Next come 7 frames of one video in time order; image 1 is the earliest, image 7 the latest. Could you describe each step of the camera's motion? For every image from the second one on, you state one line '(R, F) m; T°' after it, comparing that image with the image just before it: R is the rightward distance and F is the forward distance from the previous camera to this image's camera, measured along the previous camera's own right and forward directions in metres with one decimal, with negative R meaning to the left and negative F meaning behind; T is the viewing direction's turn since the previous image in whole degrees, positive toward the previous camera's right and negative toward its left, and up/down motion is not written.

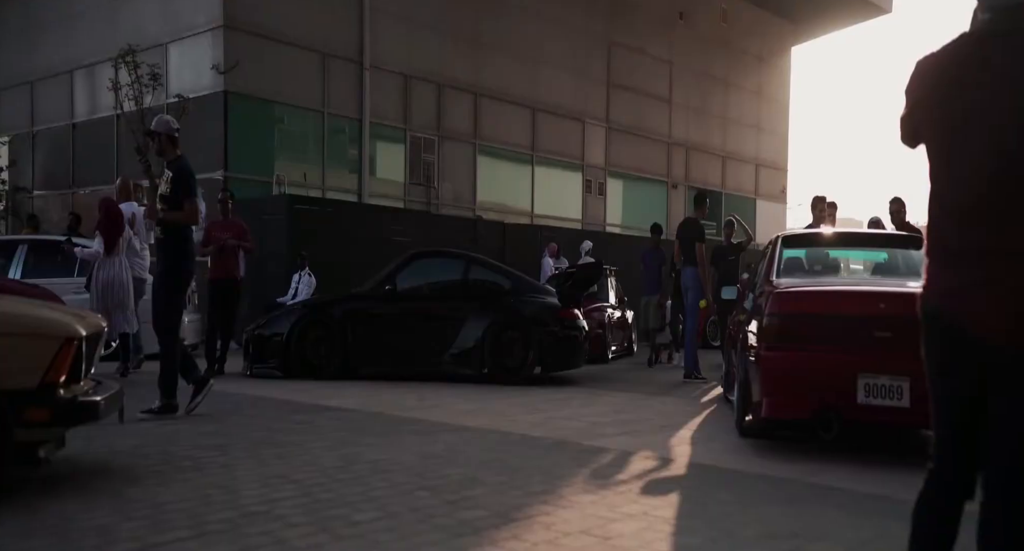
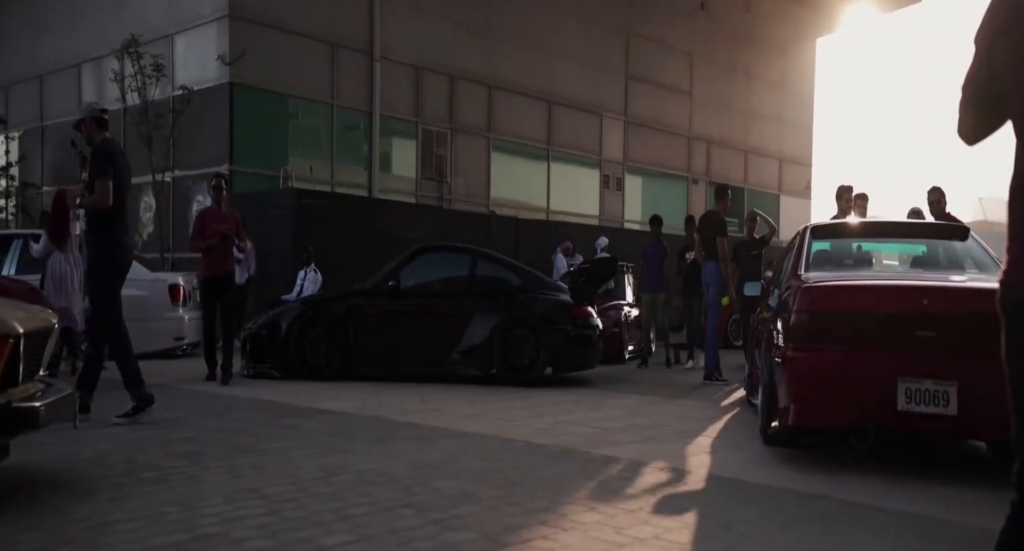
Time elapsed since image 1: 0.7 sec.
(+0.1, +0.5) m; -1°
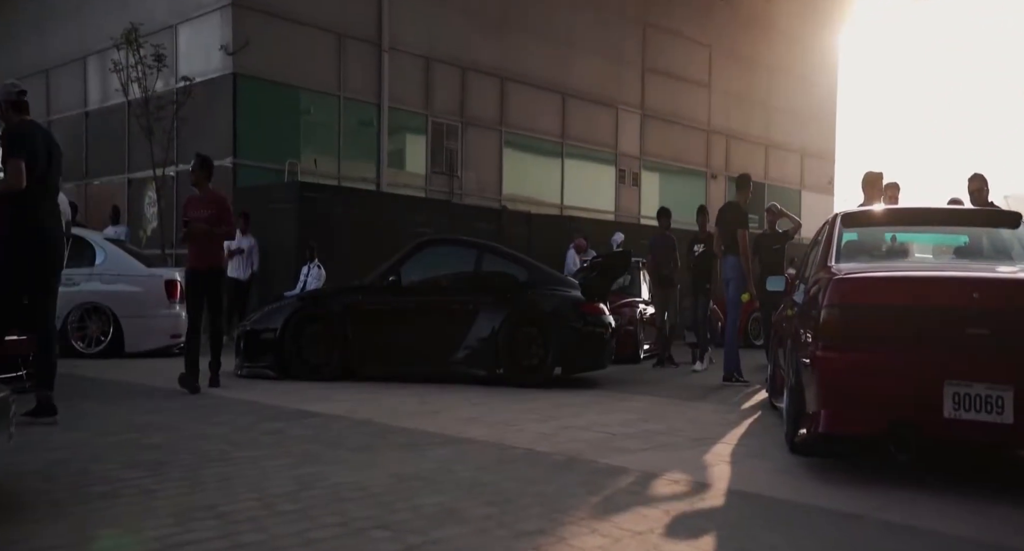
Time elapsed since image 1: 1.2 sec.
(+0.1, +0.6) m; -1°
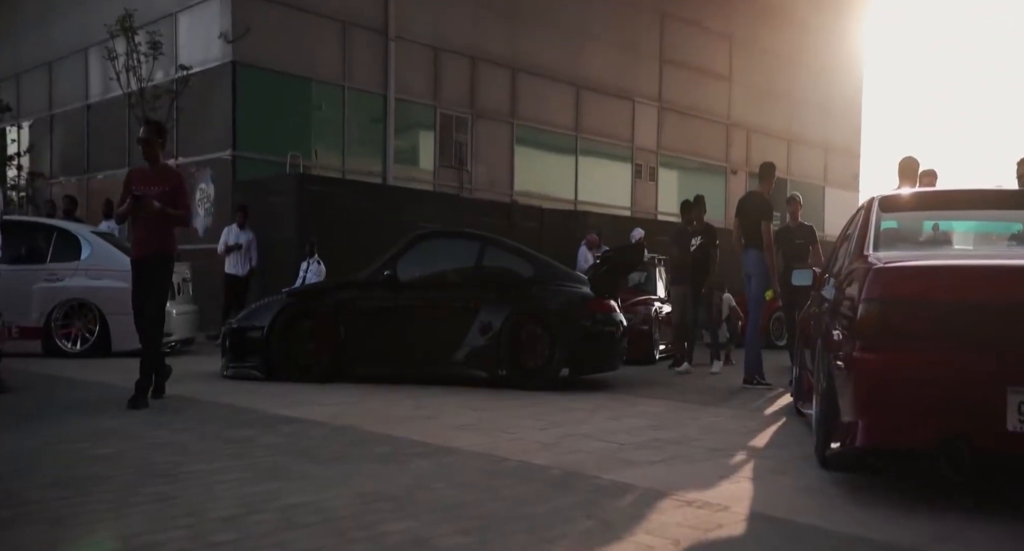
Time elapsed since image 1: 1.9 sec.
(+0.1, +0.7) m; -1°
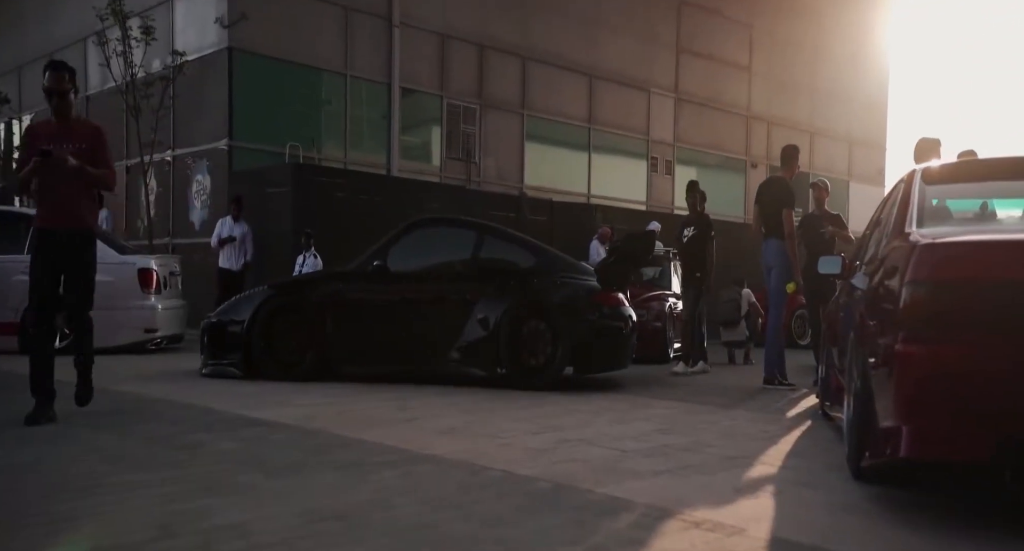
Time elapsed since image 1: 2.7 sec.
(+0.2, +0.7) m; -1°
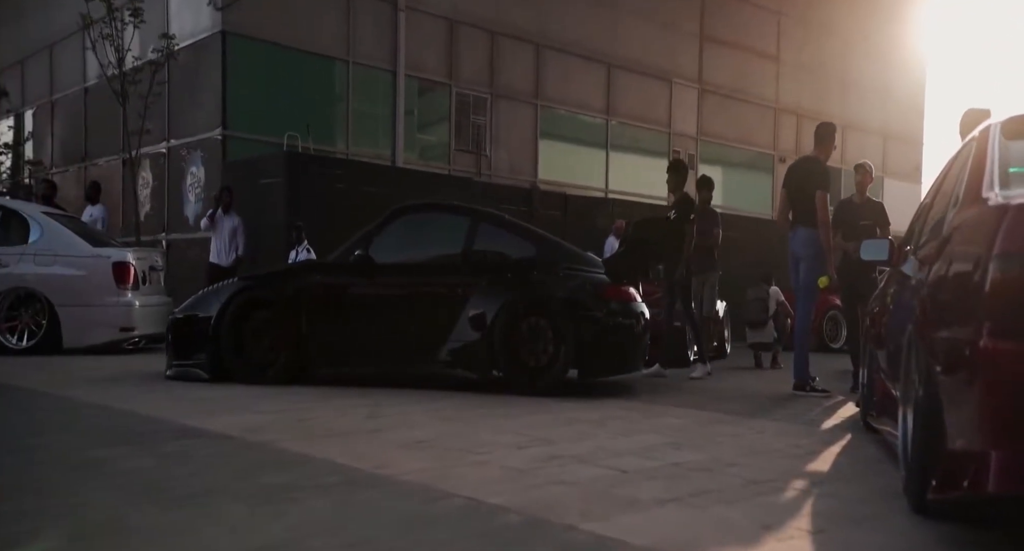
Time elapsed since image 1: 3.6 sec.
(+0.2, +0.9) m; -1°
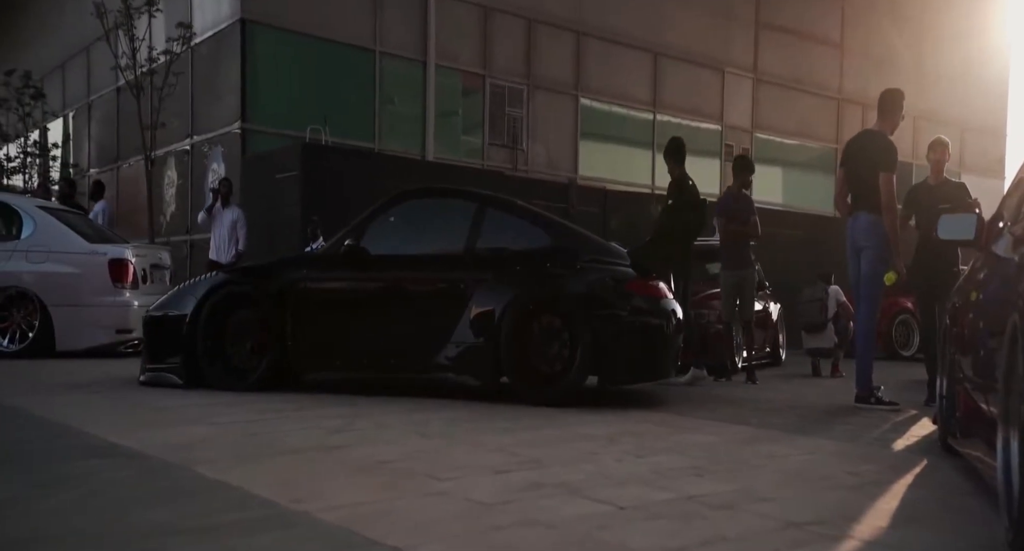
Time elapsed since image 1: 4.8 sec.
(+0.3, +1.0) m; -3°
